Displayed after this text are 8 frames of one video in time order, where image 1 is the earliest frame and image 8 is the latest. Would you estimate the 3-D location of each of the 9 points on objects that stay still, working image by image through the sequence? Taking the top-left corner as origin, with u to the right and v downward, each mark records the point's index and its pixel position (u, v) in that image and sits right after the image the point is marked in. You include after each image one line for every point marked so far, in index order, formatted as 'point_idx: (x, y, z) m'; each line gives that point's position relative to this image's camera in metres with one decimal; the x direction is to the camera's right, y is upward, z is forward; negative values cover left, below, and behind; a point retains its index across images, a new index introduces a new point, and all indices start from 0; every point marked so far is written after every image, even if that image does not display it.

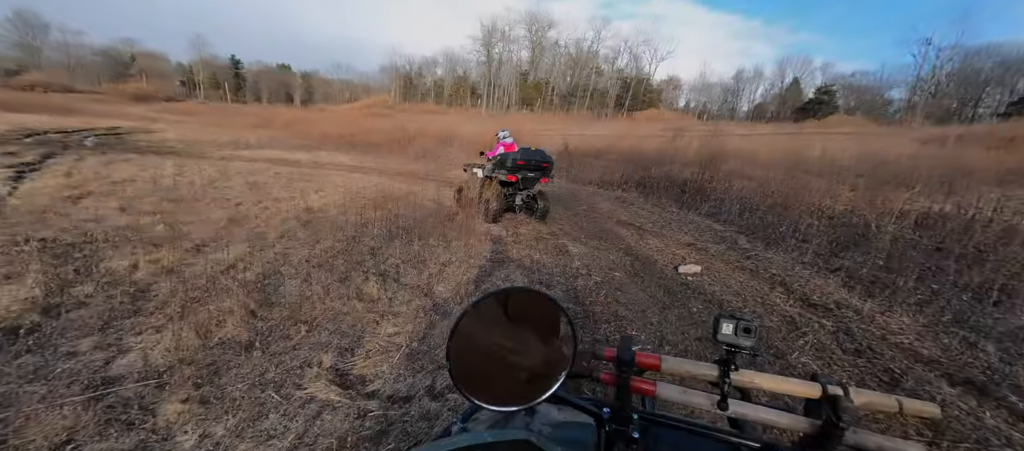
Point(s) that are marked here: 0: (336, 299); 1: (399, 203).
0: (-1.6, -0.7, +3.4) m
1: (-2.3, +0.4, +7.7) m
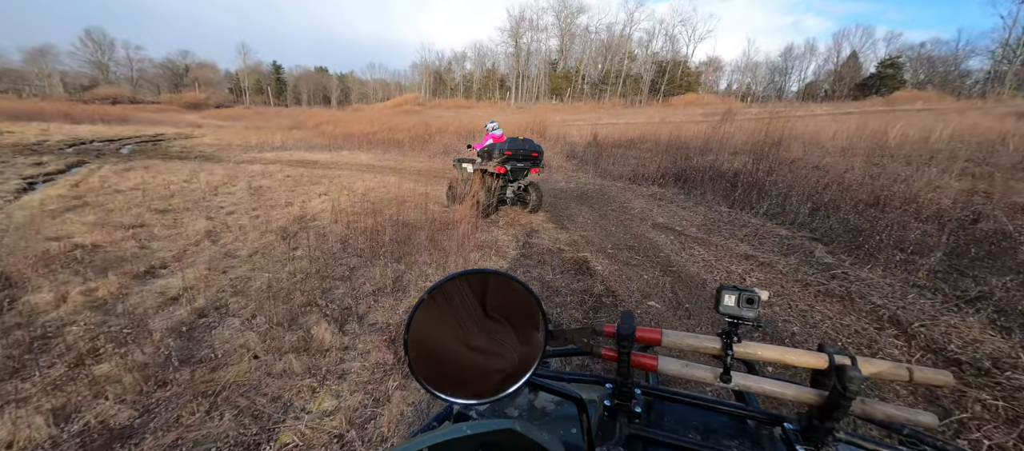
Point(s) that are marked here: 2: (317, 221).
0: (-1.7, -0.9, +2.5) m
1: (-2.0, +0.3, +6.9) m
2: (-3.2, +0.1, +6.0) m
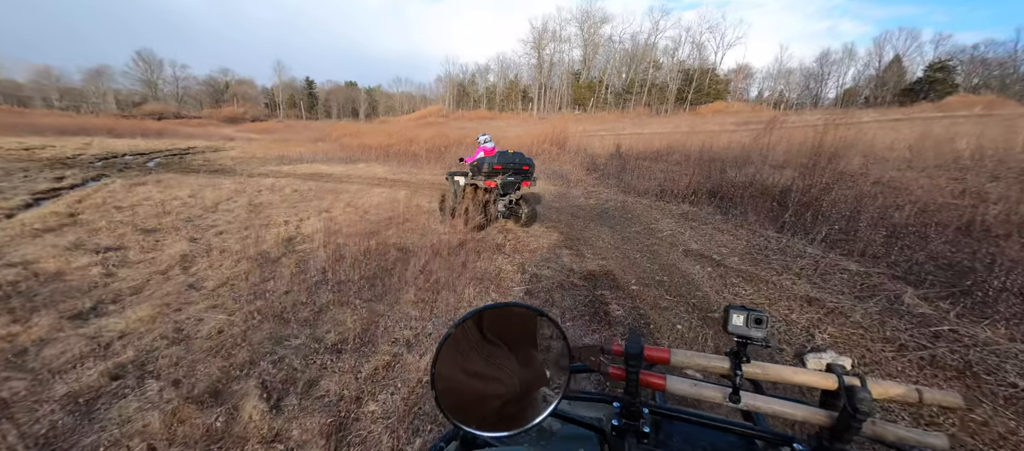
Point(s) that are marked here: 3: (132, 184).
0: (-1.8, -1.1, +1.9) m
1: (-1.9, -0.1, +6.3) m
2: (-3.1, -0.3, +5.5) m
3: (-10.3, +1.1, +9.9) m
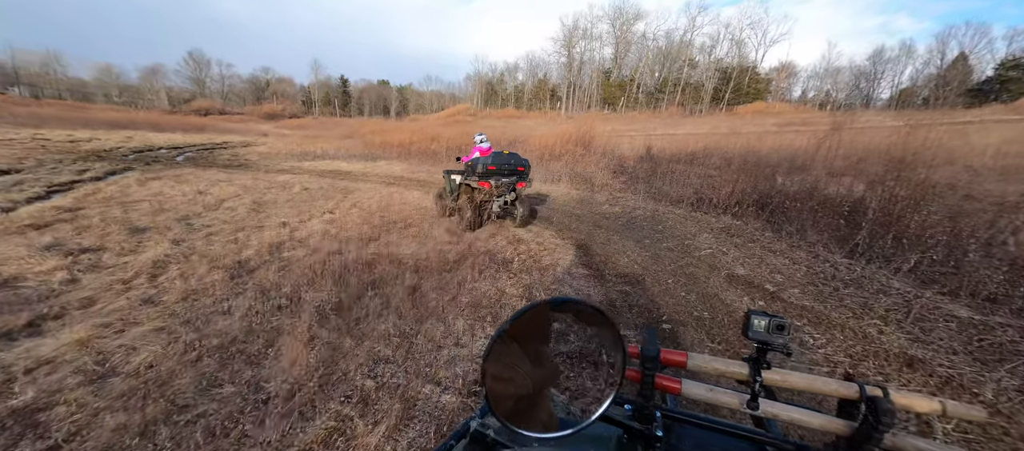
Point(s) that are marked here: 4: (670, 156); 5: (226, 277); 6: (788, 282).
0: (-1.9, -1.2, +1.3) m
1: (-1.7, -0.2, +5.7) m
2: (-2.9, -0.3, +5.0) m
3: (-9.8, +1.3, +9.9) m
4: (+4.7, +2.1, +10.9) m
5: (-3.1, -0.6, +4.0) m
6: (+2.9, -0.6, +3.9) m
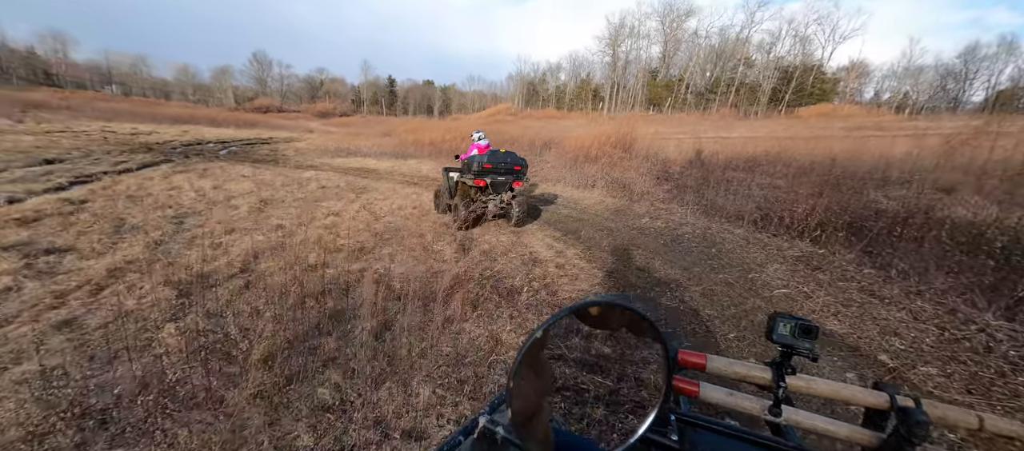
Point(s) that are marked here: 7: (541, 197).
0: (-2.2, -1.4, +0.6) m
1: (-1.5, -0.3, +4.9) m
2: (-2.8, -0.4, +4.3) m
3: (-9.0, +1.5, +9.9) m
4: (+5.5, +1.7, +9.5) m
5: (-3.1, -0.6, +3.3) m
6: (+2.9, -0.9, +2.7) m
7: (+0.7, +0.7, +8.7) m
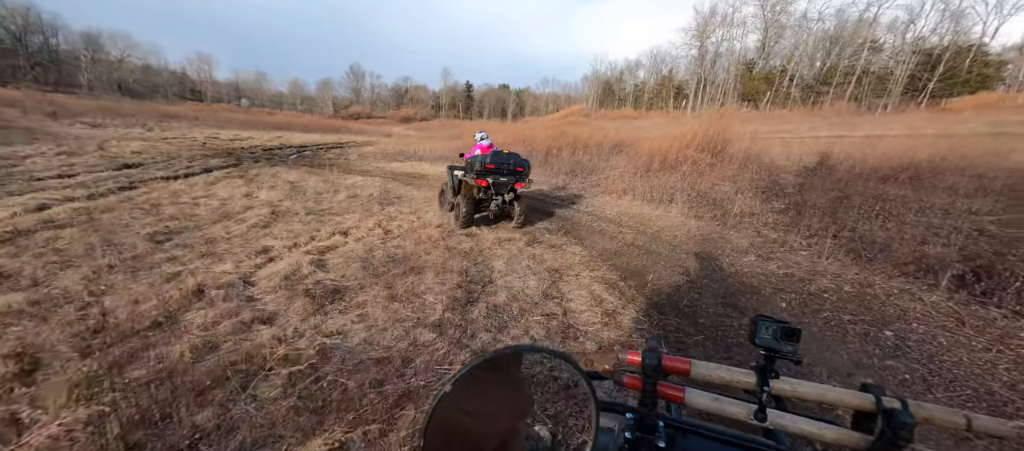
0: (-2.8, -1.7, -0.6) m
1: (-1.2, -0.7, +3.5) m
2: (-2.7, -0.7, +3.2) m
3: (-7.7, +1.3, +9.9) m
4: (+6.5, +1.0, +6.7) m
5: (-3.1, -0.9, +2.3) m
6: (+2.6, -1.4, +0.5) m
7: (+1.7, +0.2, +6.9) m
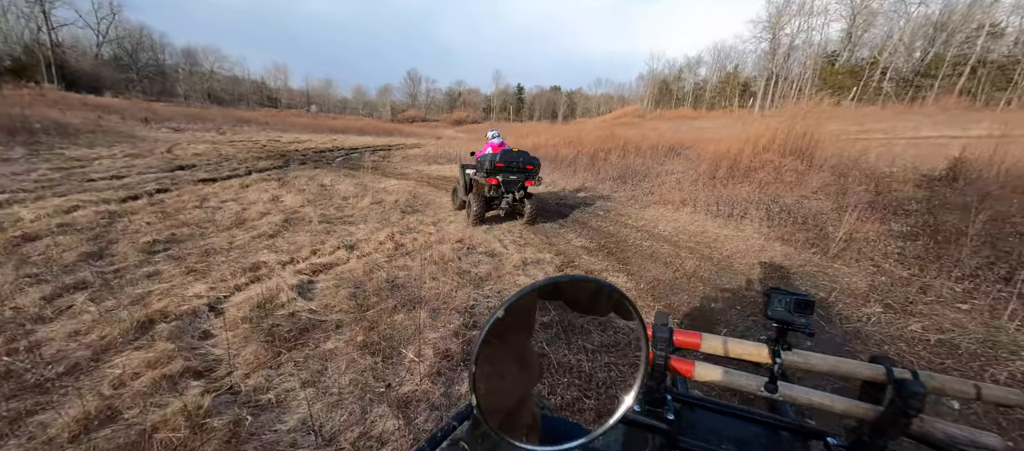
0: (-3.2, -1.8, -1.1) m
1: (-1.1, -0.8, +2.7) m
2: (-2.6, -0.9, +2.6) m
3: (-6.6, +1.3, +9.9) m
4: (+7.0, +0.6, +4.9) m
5: (-3.2, -1.1, +1.8) m
6: (+2.3, -1.7, -0.8) m
7: (+2.2, -0.1, +5.7) m
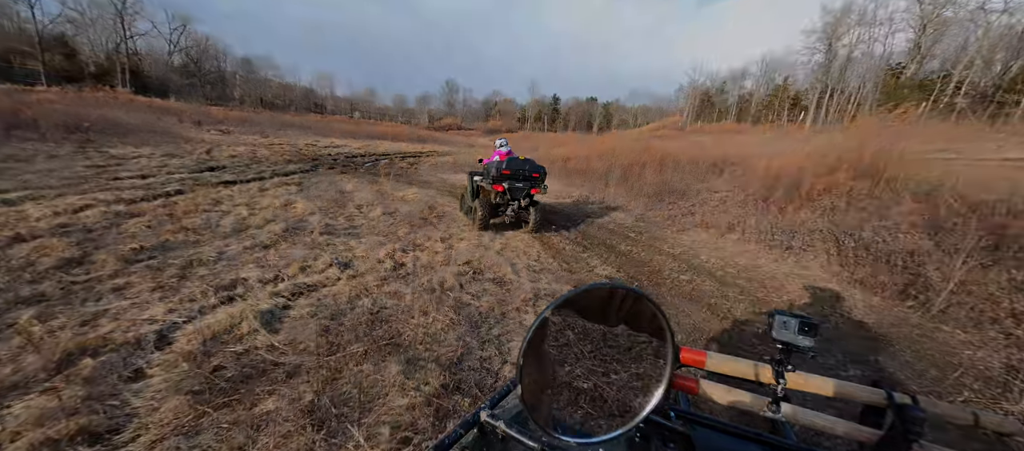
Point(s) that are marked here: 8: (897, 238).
0: (-3.7, -1.7, -1.6) m
1: (-1.2, -1.0, +2.1) m
2: (-2.7, -1.0, +2.2) m
3: (-6.0, +1.1, +9.7) m
4: (+7.2, 0.0, +3.6) m
5: (-3.3, -1.1, +1.3) m
6: (+1.9, -1.9, -1.6) m
7: (+2.4, -0.5, +4.9) m
8: (+4.9, -0.1, +4.7) m
